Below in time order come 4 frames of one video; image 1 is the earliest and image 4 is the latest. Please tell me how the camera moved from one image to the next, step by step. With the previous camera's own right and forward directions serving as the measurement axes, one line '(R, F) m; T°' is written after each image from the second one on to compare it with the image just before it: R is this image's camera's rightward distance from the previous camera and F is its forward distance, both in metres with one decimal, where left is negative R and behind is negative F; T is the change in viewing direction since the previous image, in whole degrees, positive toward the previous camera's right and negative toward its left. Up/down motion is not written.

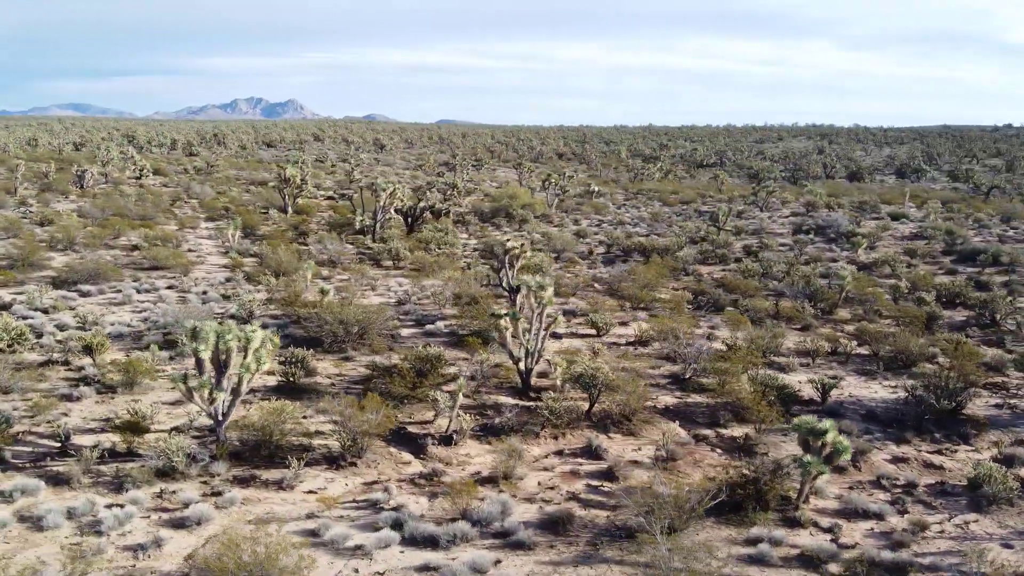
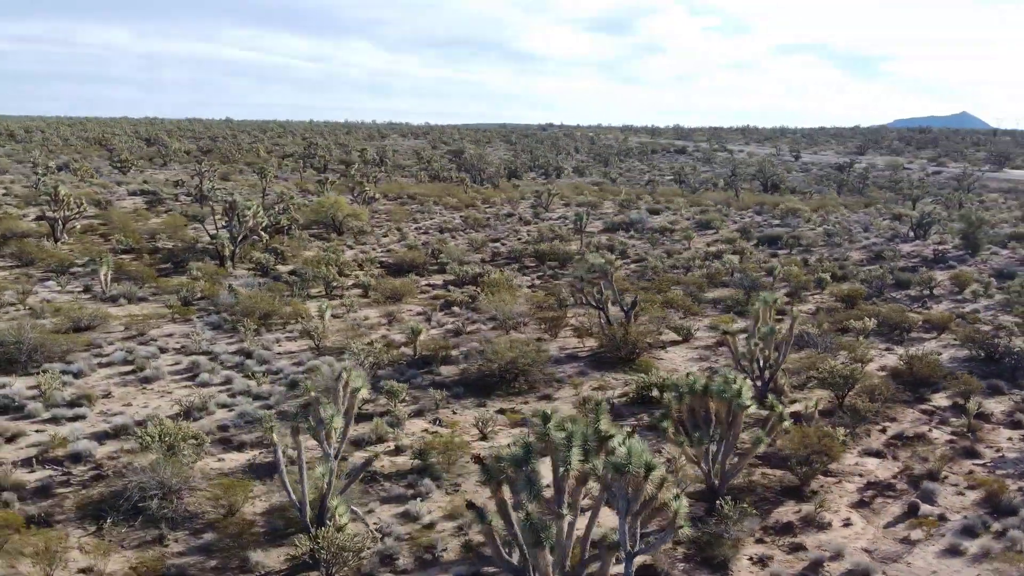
(-9.6, +3.0) m; +31°
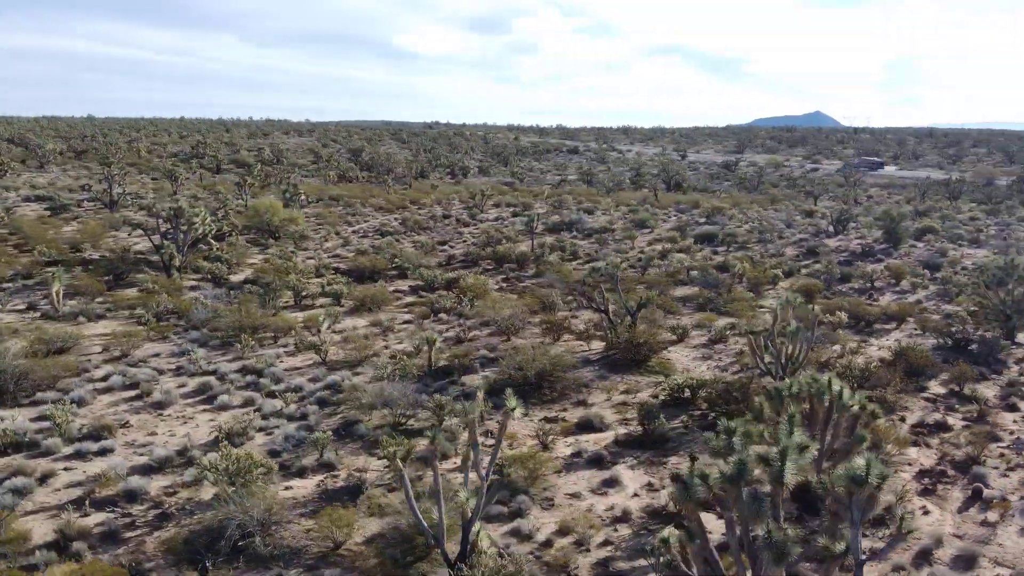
(-2.4, +0.3) m; +8°
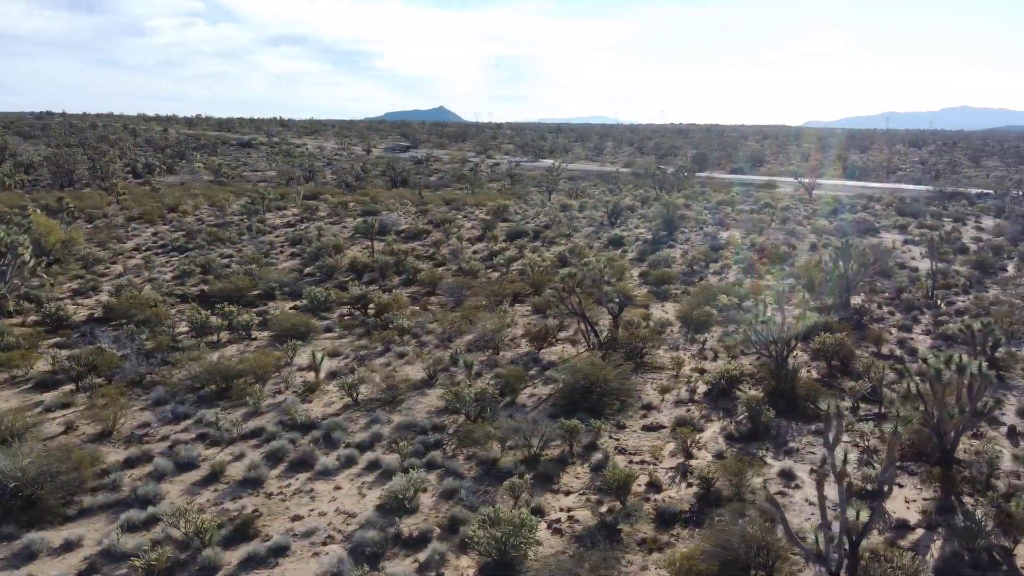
(-6.2, +1.8) m; +25°
